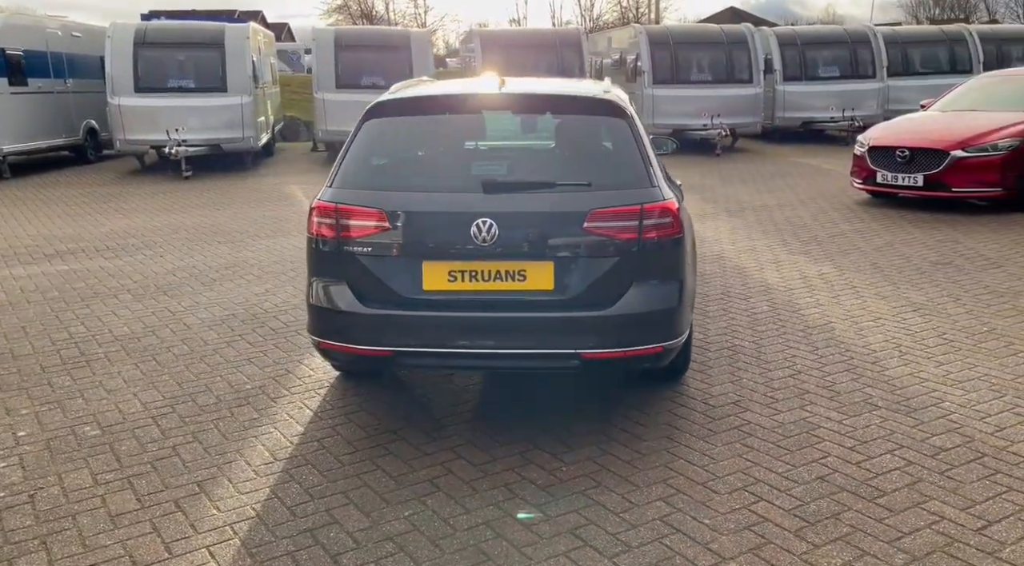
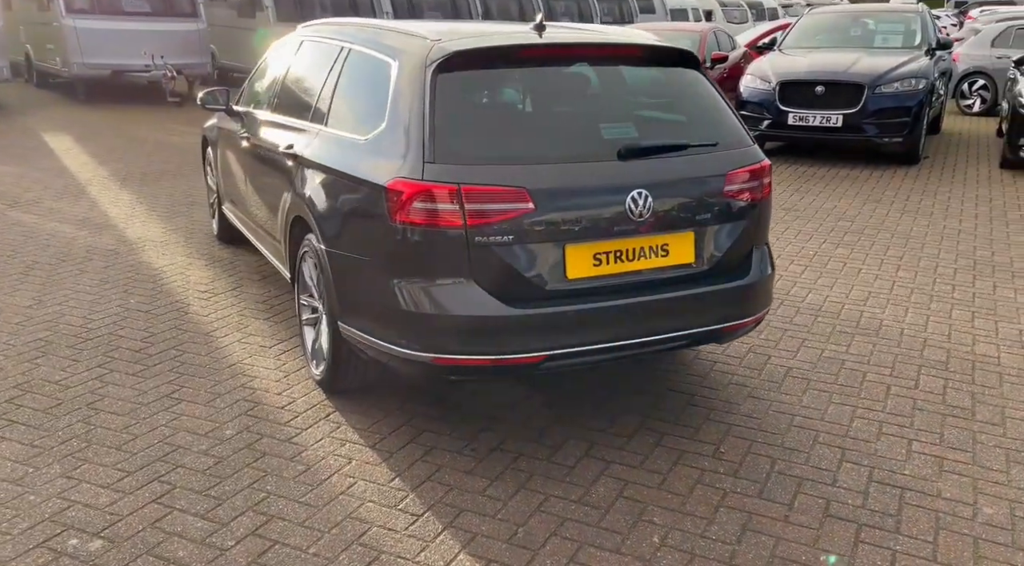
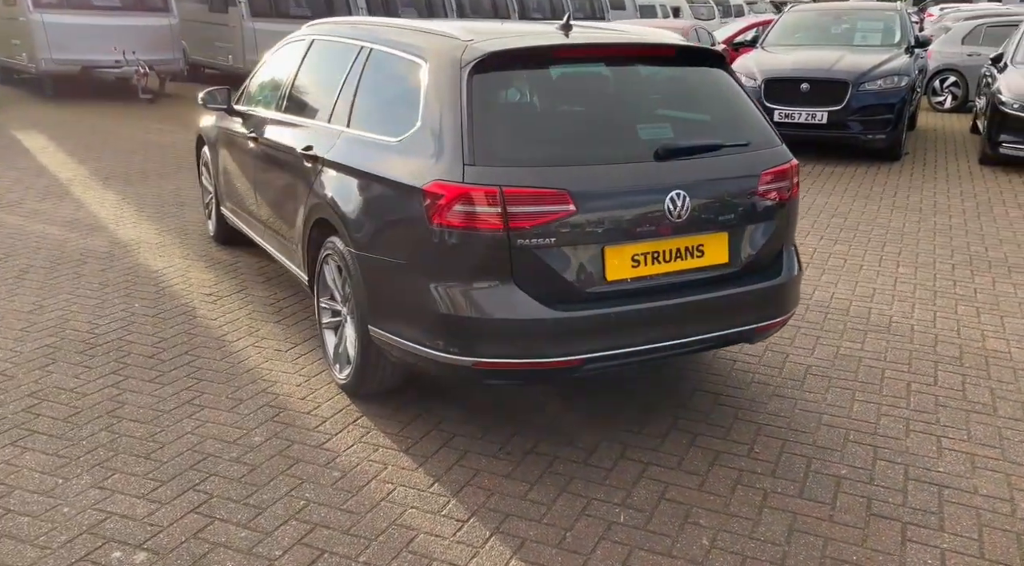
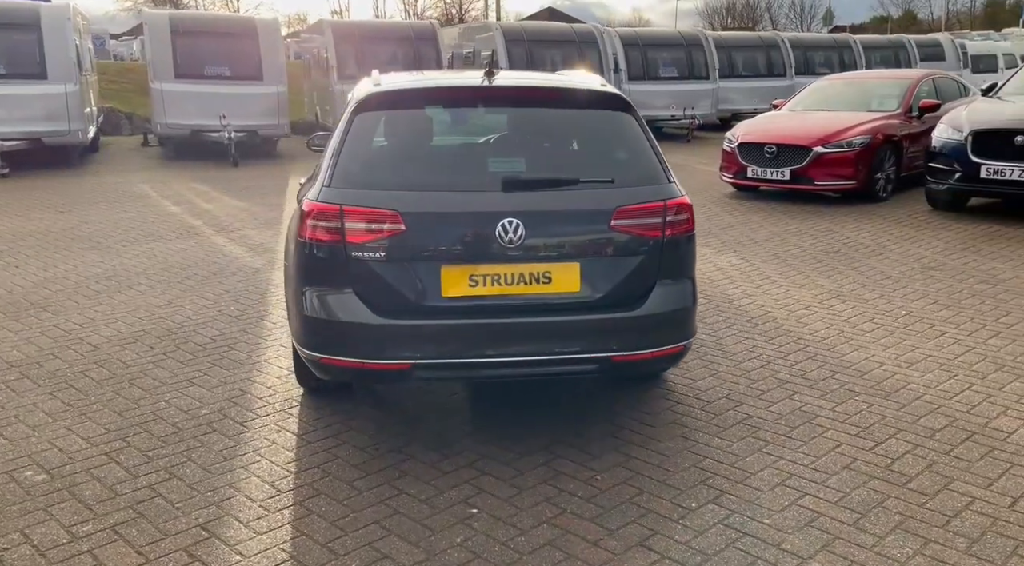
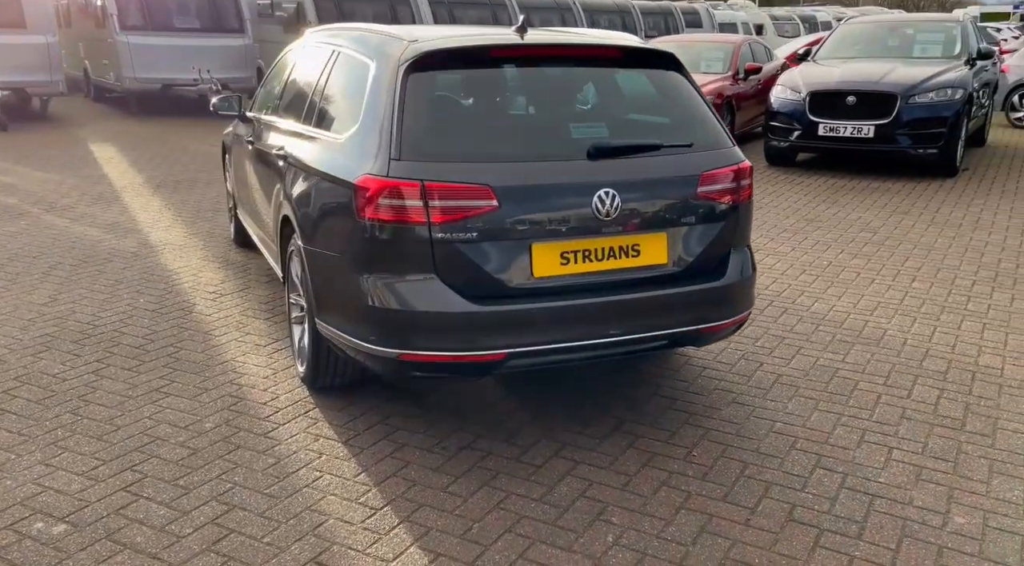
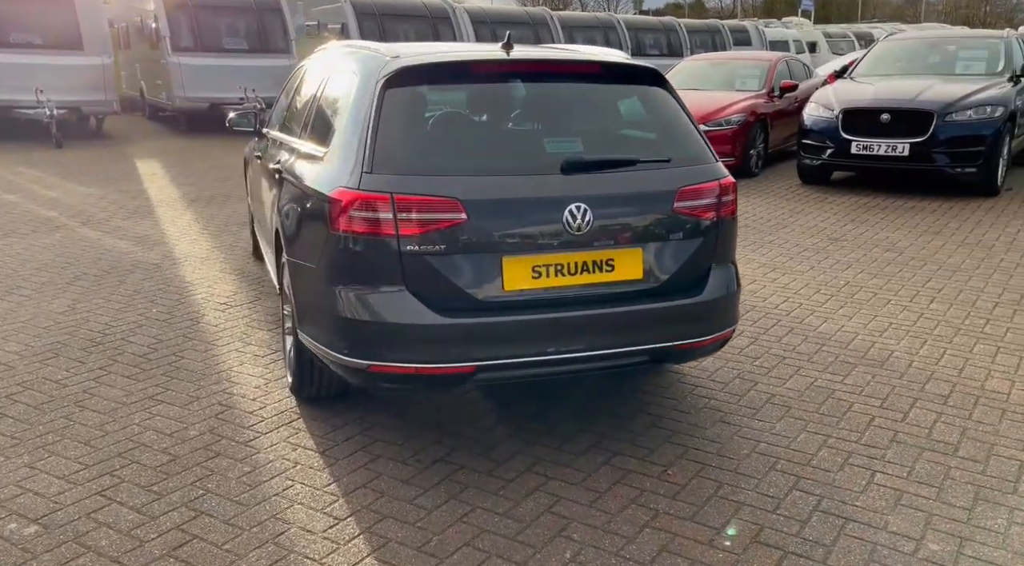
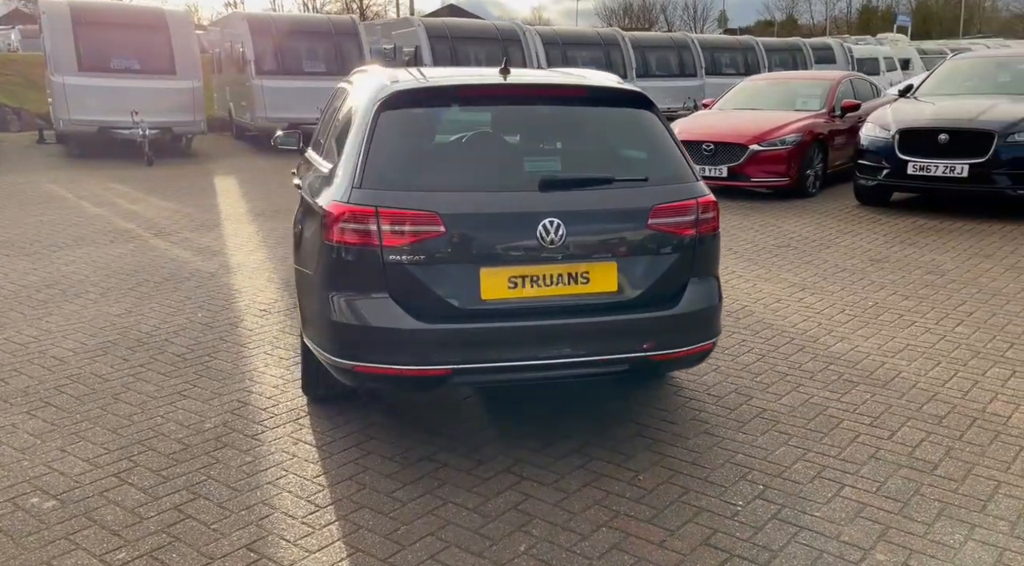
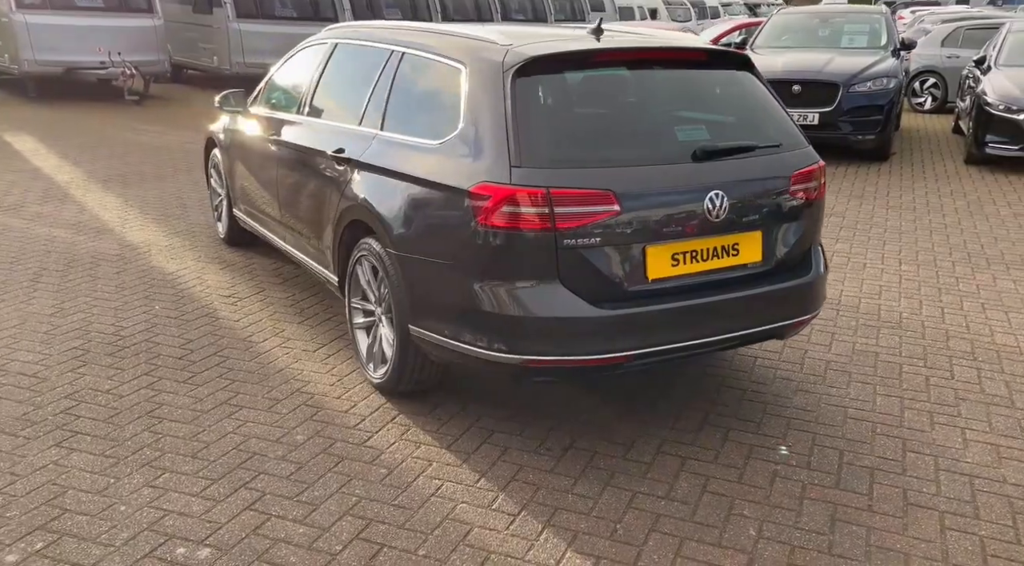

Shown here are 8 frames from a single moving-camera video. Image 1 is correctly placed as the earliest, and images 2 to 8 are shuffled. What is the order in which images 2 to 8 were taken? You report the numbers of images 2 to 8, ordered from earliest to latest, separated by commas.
4, 7, 6, 5, 2, 3, 8
